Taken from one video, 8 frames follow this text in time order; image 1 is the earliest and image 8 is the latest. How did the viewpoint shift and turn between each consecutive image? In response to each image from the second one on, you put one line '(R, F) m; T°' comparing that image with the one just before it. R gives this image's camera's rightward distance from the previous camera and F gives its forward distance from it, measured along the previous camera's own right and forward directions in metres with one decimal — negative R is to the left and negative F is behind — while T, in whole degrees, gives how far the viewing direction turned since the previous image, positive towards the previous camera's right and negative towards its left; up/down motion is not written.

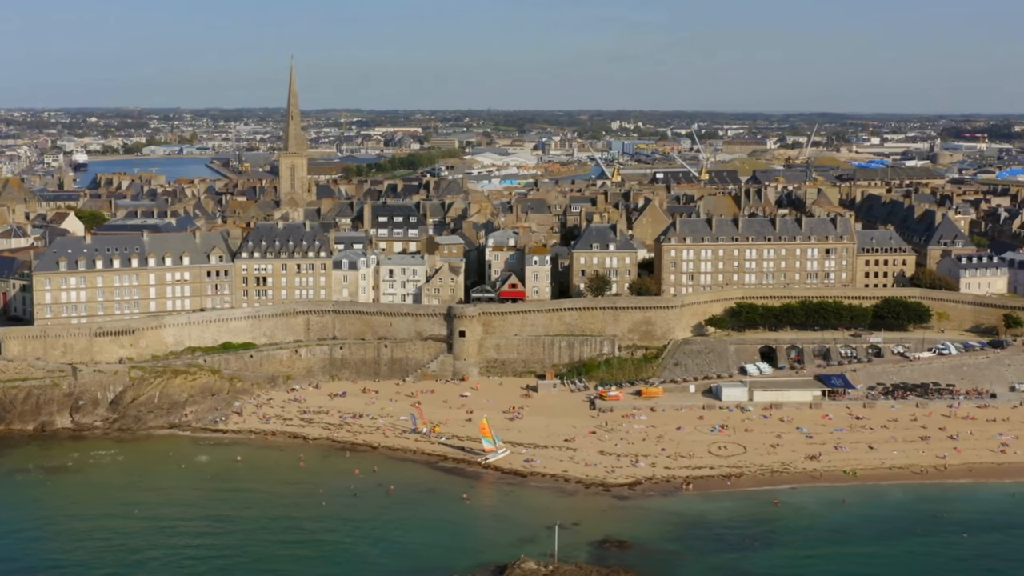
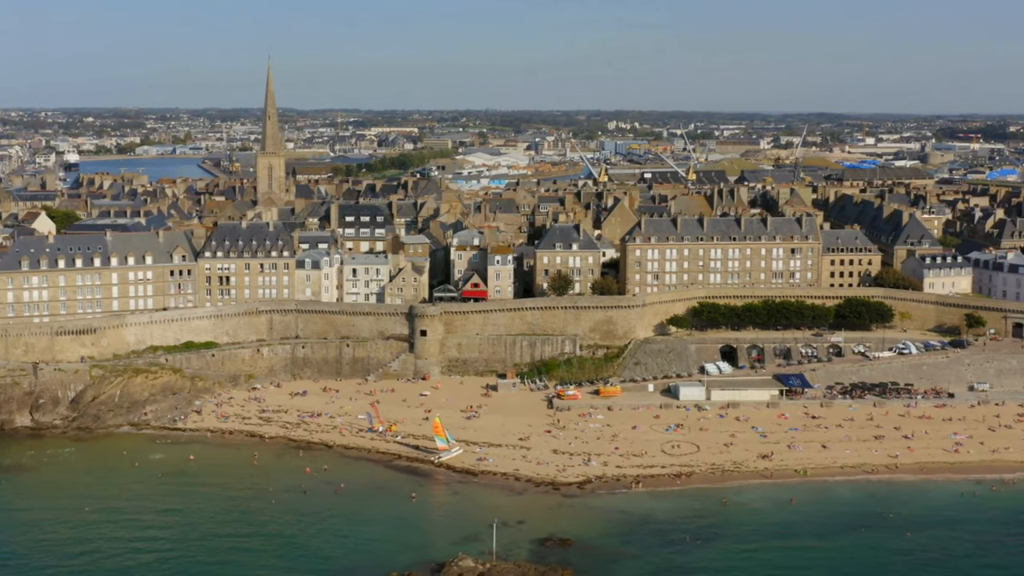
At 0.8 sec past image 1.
(+2.0, -0.1) m; 0°
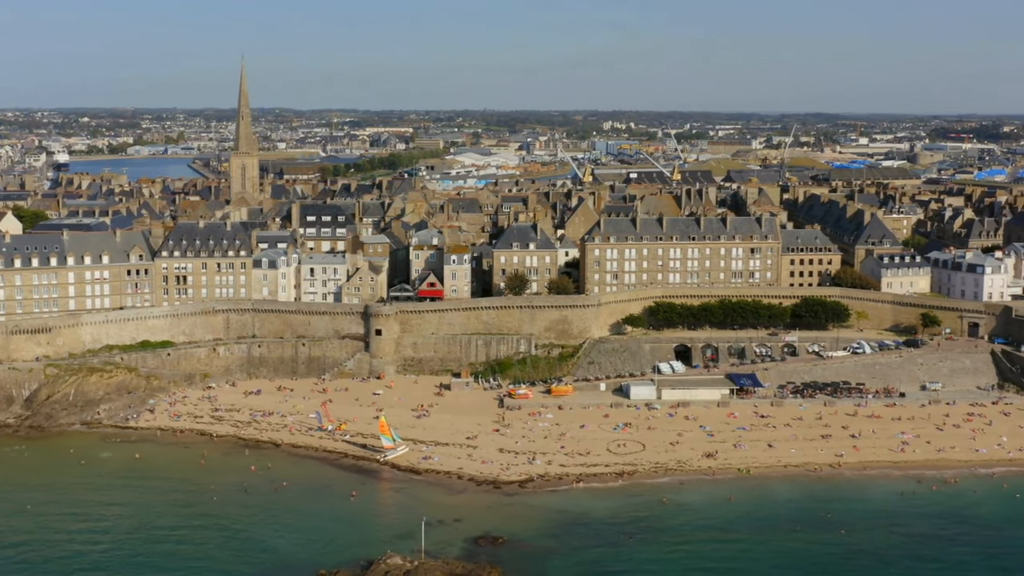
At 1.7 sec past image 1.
(+2.3, -0.2) m; 0°
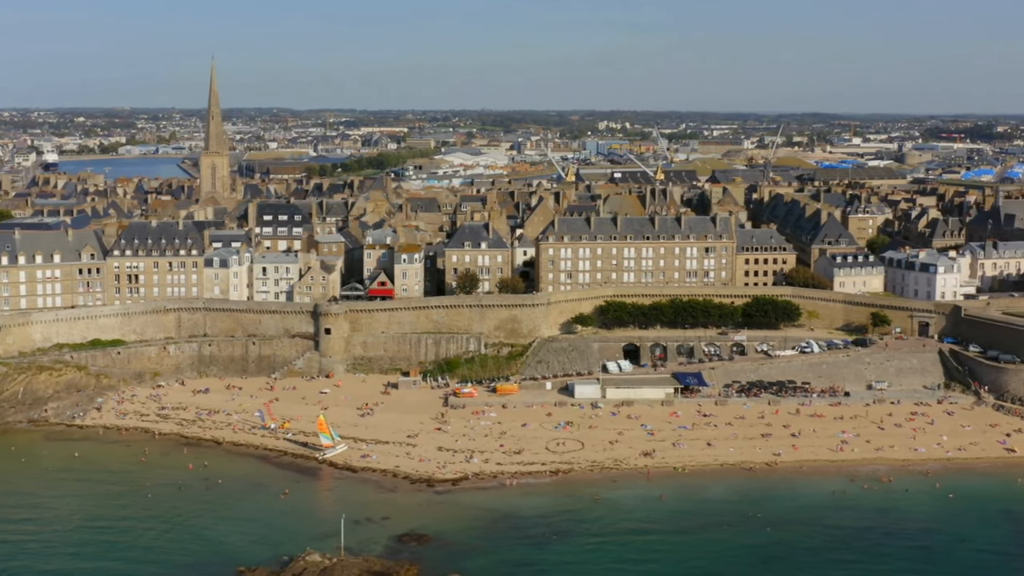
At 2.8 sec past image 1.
(+2.6, -0.2) m; 0°
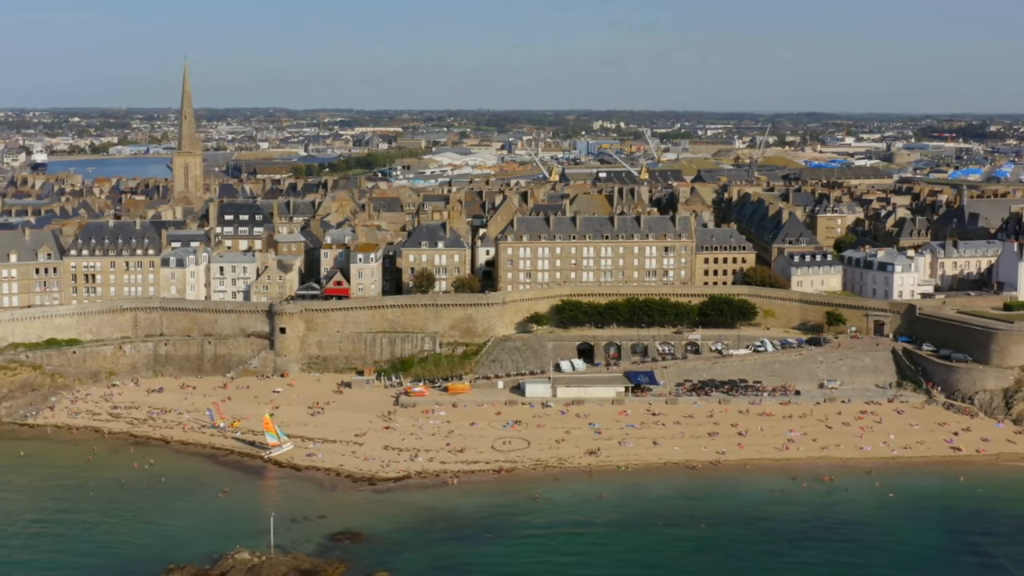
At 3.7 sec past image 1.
(+2.3, -0.1) m; 0°
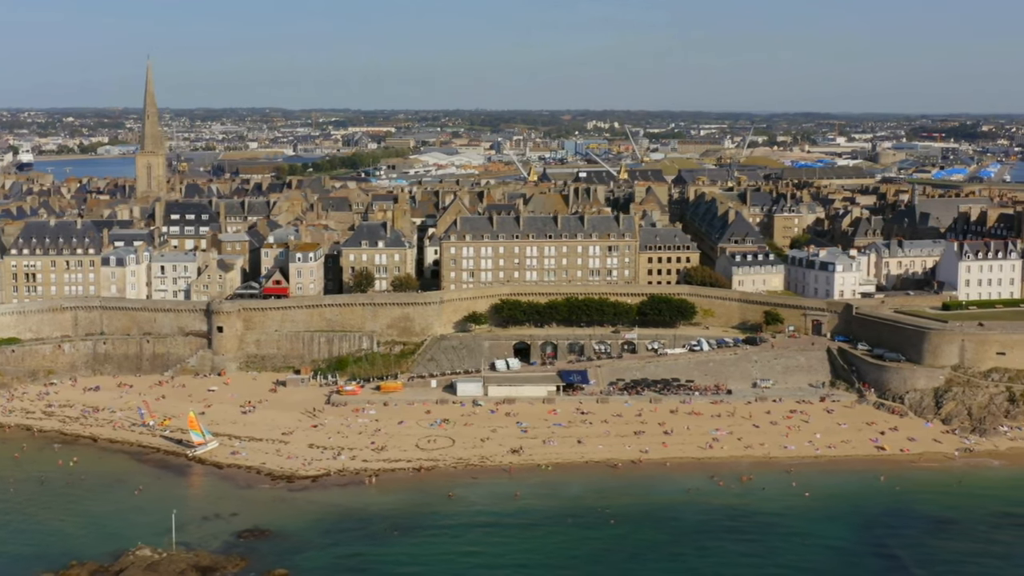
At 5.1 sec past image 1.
(+3.3, -0.2) m; 0°
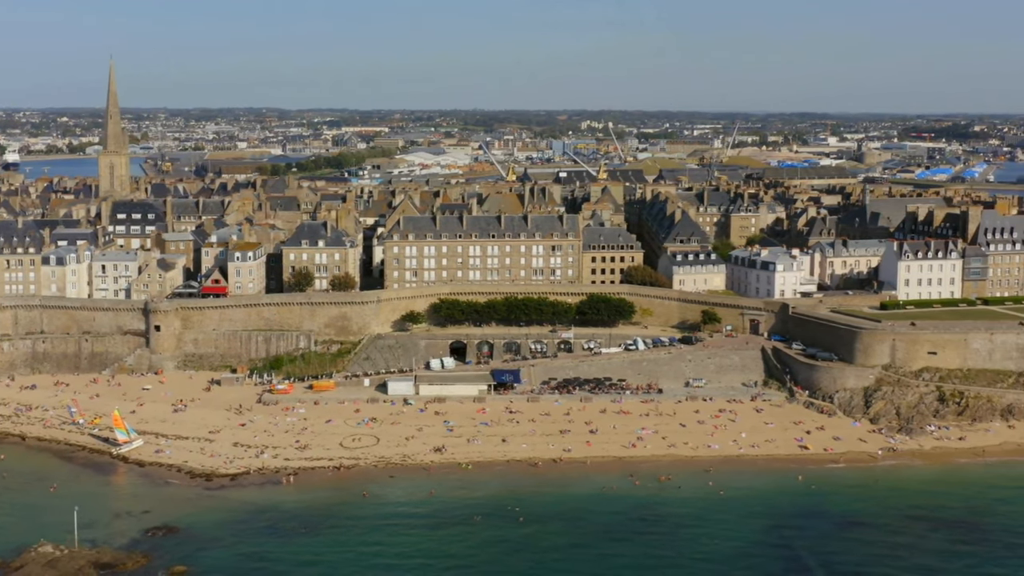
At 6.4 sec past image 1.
(+3.3, -0.2) m; 0°
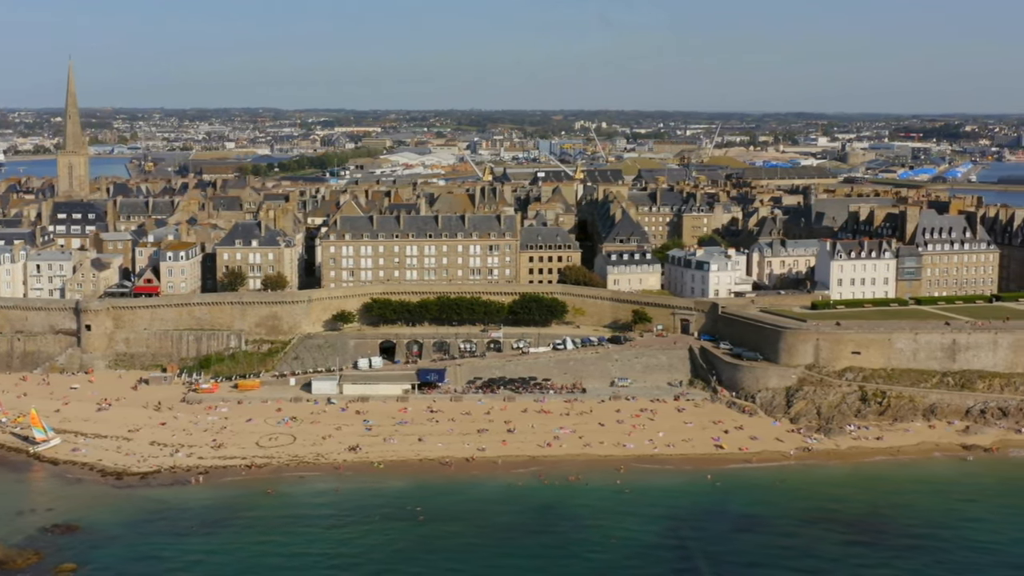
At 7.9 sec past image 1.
(+3.7, -0.1) m; 0°
